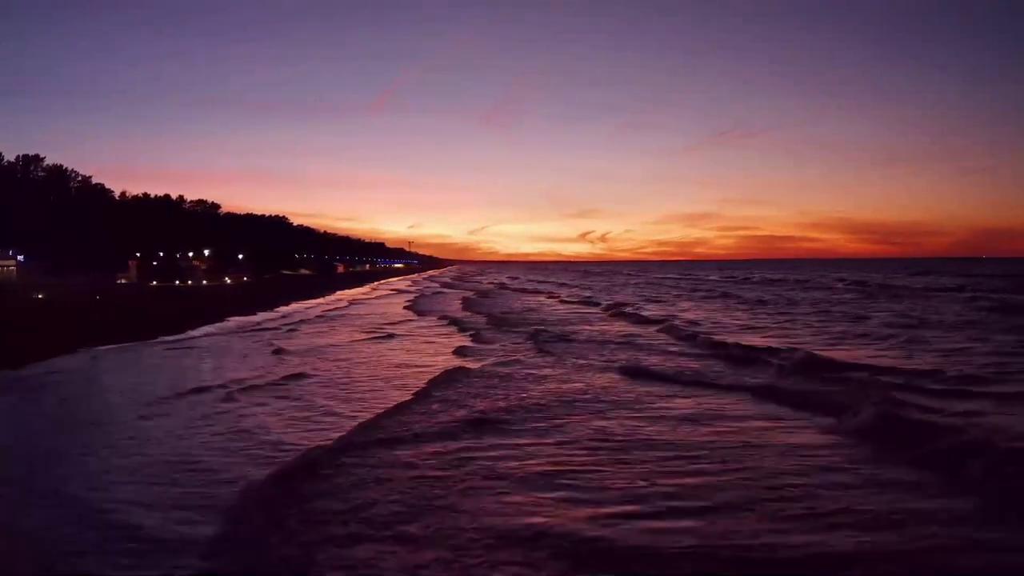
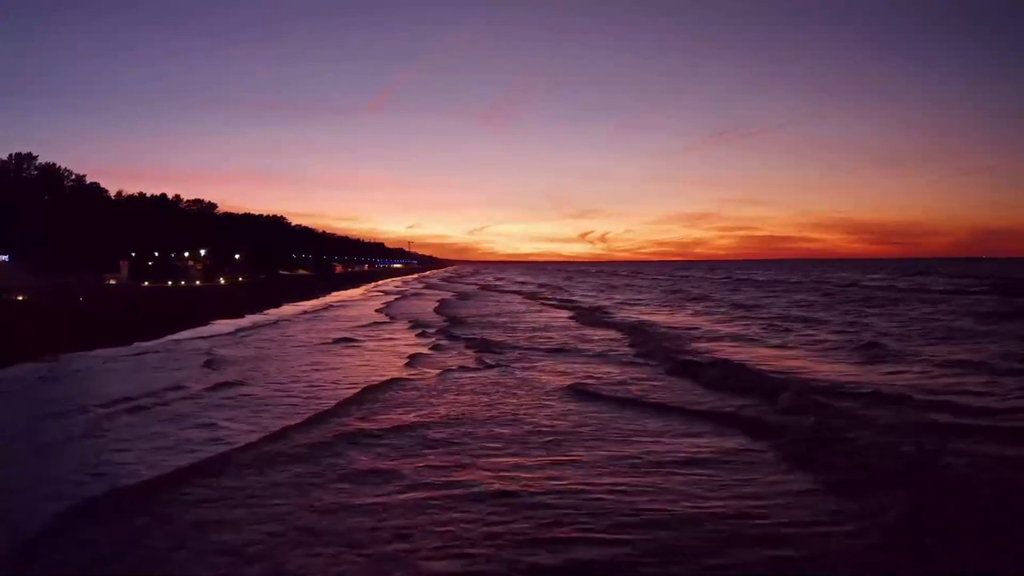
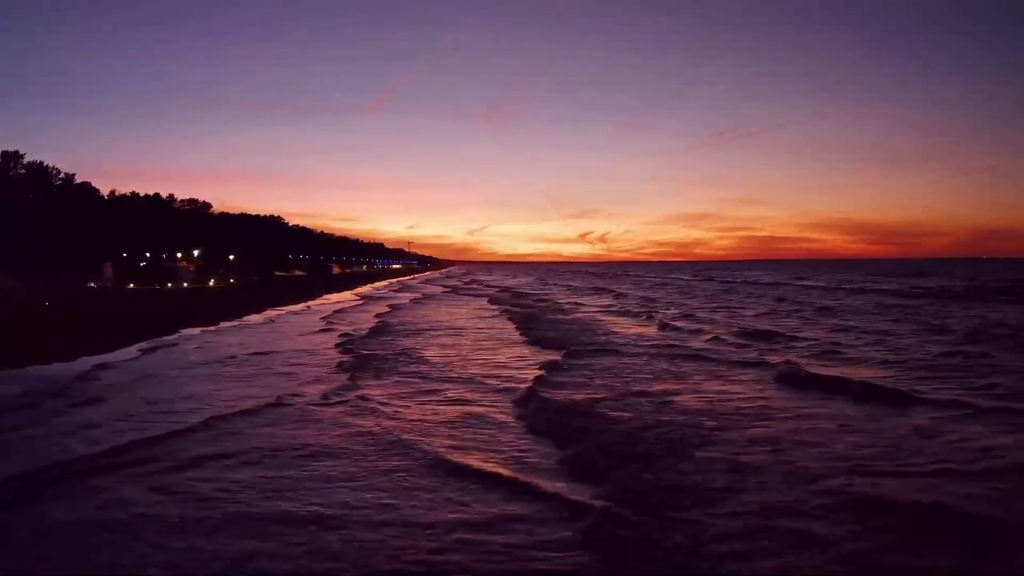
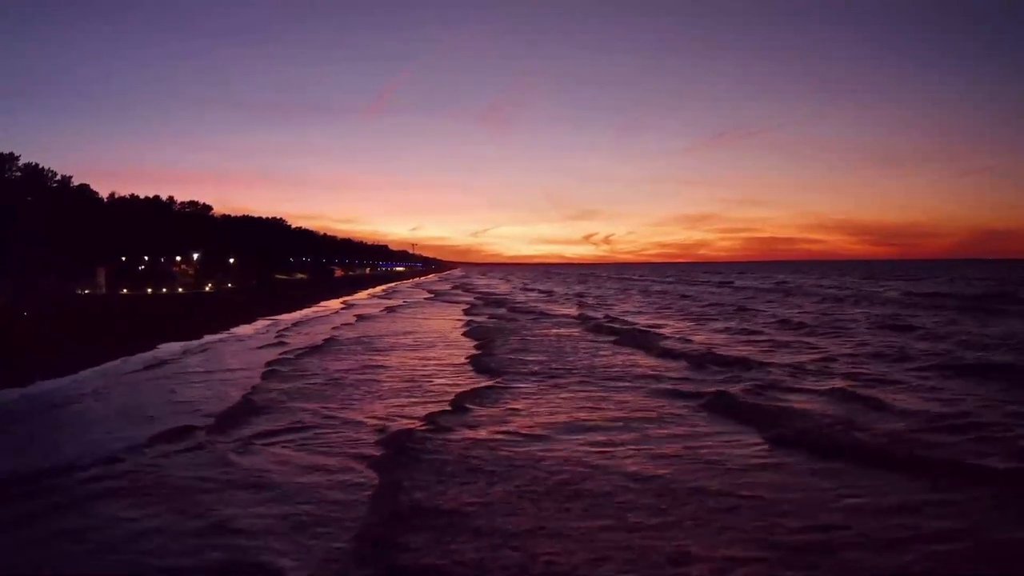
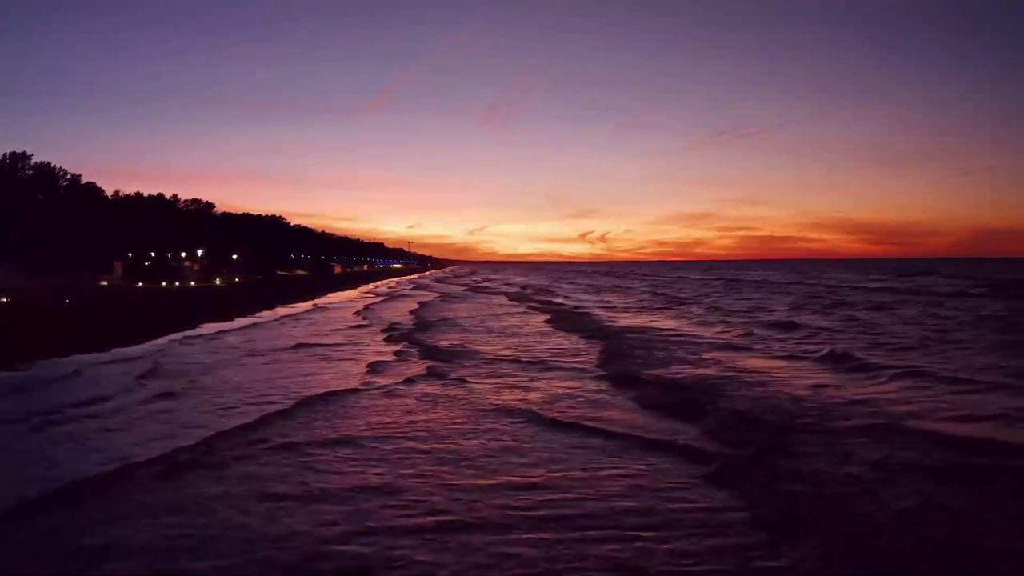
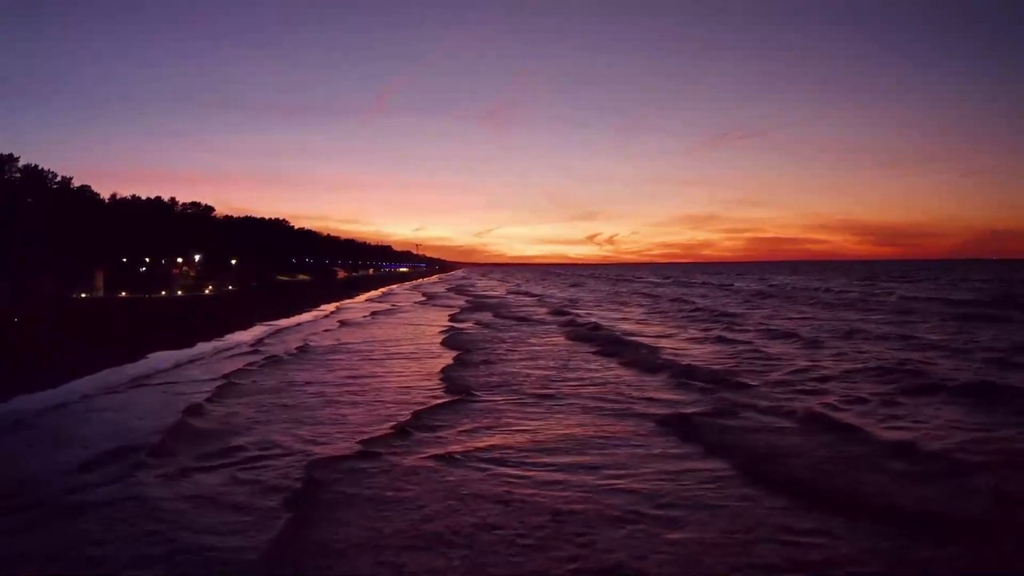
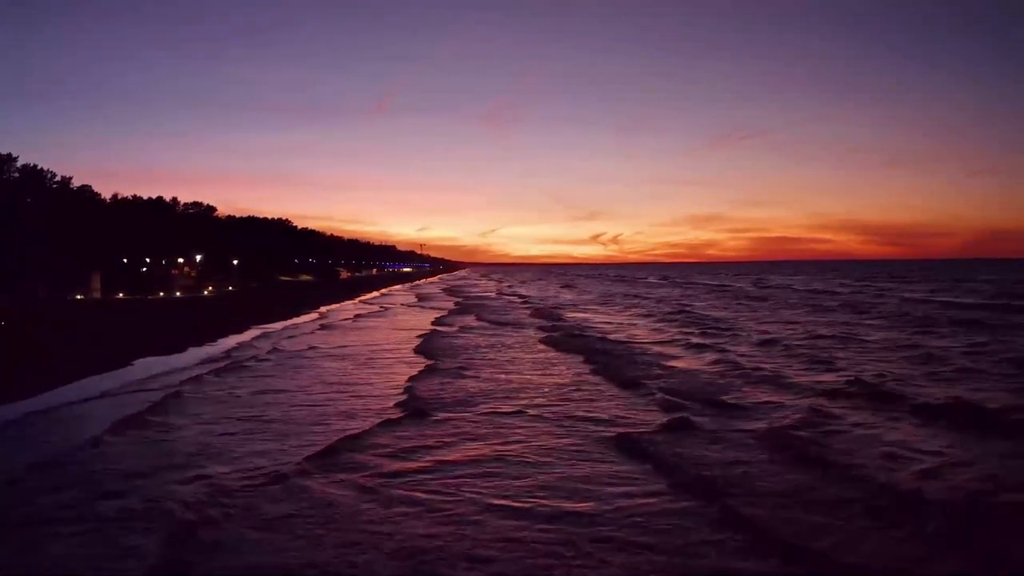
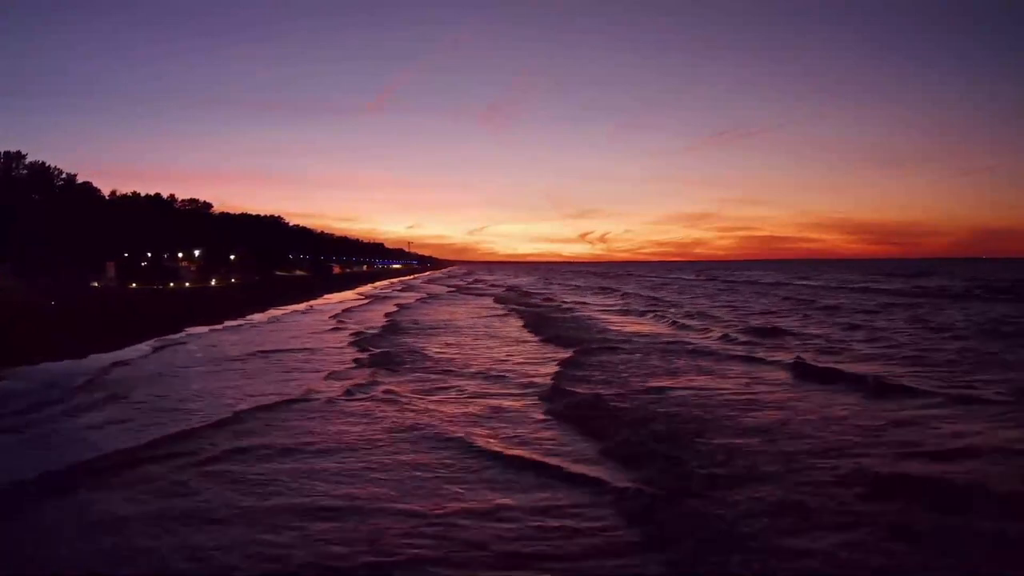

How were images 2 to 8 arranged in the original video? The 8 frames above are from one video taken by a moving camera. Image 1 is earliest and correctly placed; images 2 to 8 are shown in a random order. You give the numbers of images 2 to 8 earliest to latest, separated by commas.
2, 5, 8, 3, 4, 6, 7
